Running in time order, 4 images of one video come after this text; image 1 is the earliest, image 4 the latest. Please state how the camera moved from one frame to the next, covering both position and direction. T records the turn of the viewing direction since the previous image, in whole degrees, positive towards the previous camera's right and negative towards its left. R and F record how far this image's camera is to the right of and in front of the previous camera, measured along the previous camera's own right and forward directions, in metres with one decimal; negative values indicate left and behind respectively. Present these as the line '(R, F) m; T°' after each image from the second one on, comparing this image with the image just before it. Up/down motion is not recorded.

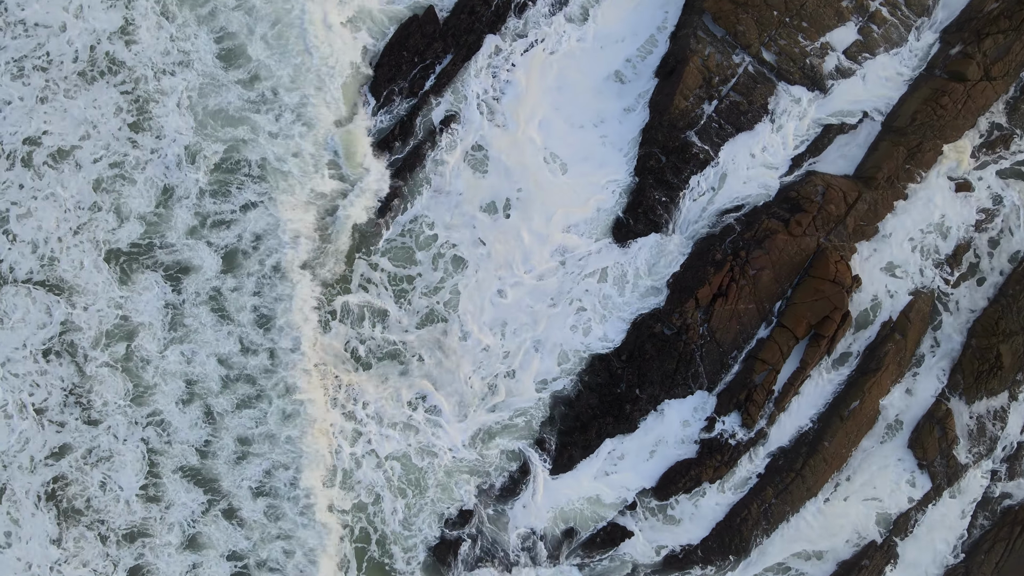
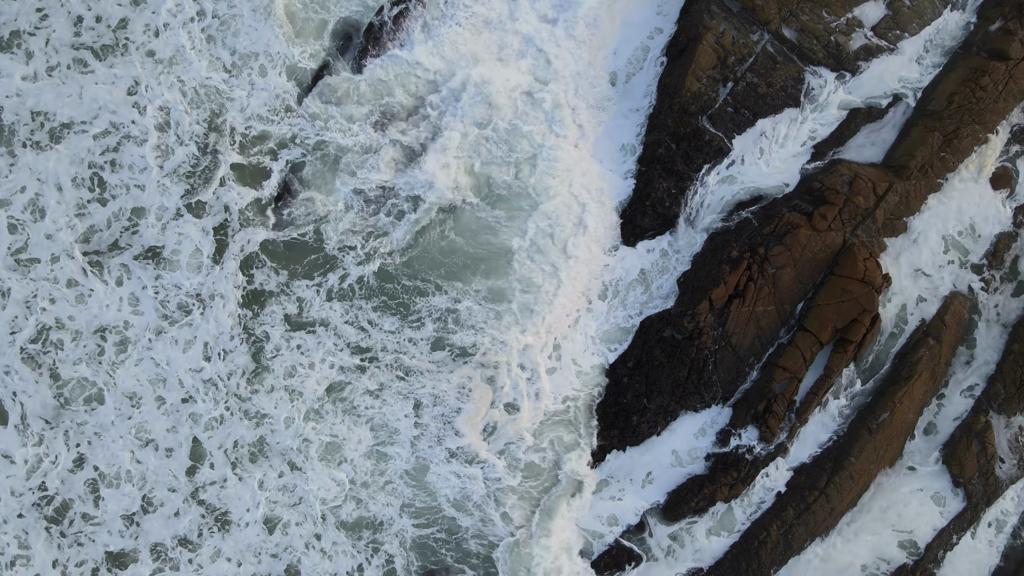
(+0.2, +1.4) m; -1°
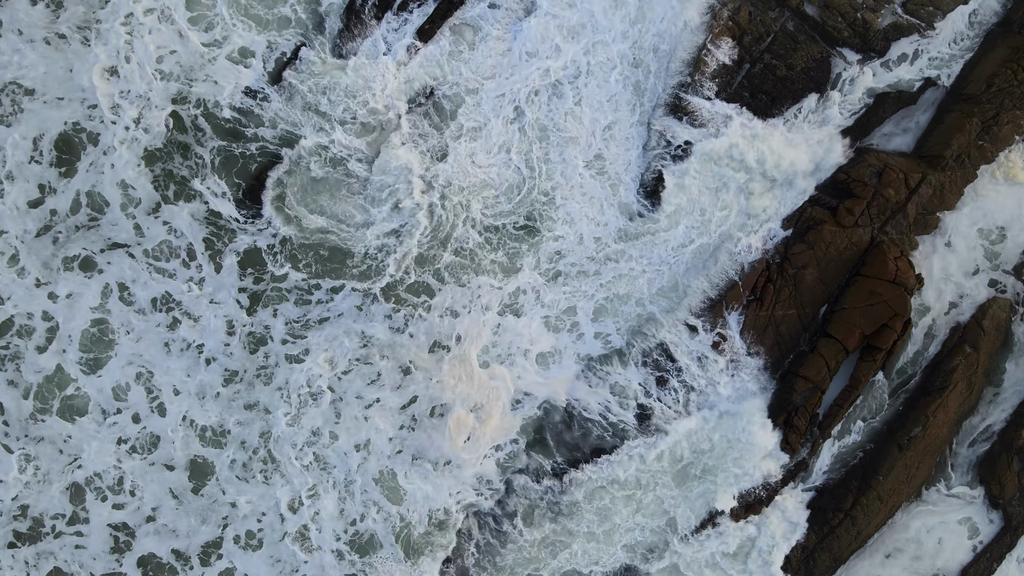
(+0.2, +1.3) m; 0°
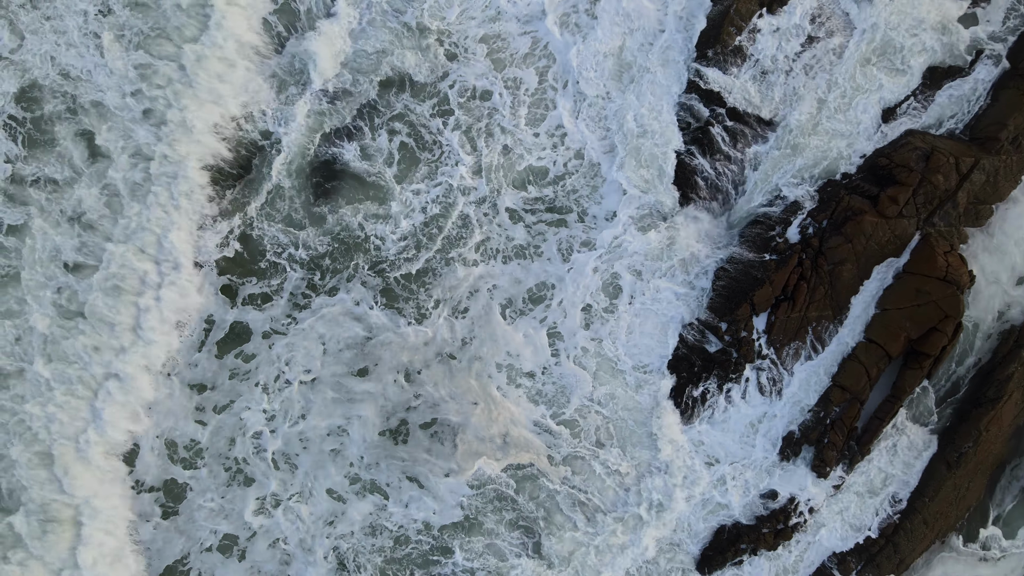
(+0.1, +1.4) m; -1°
